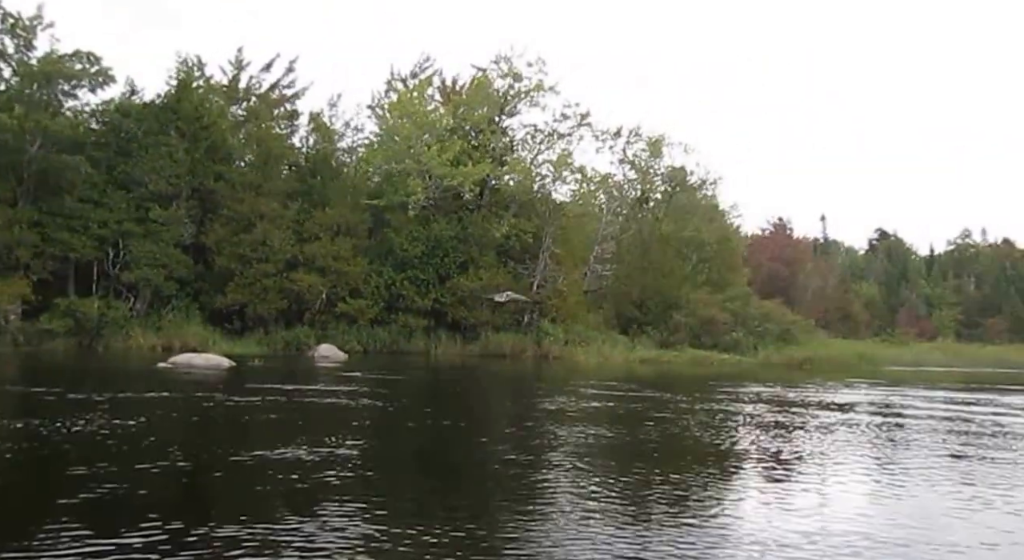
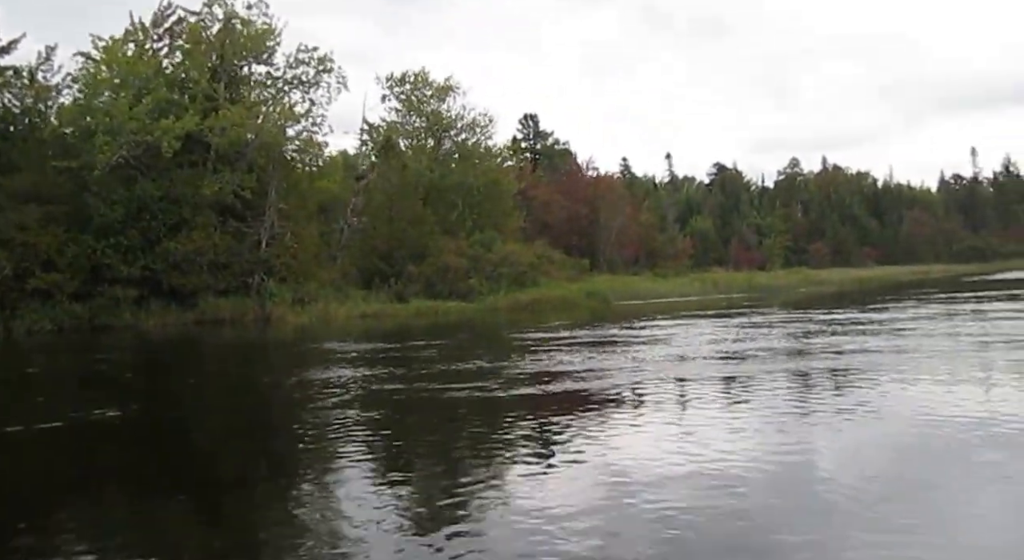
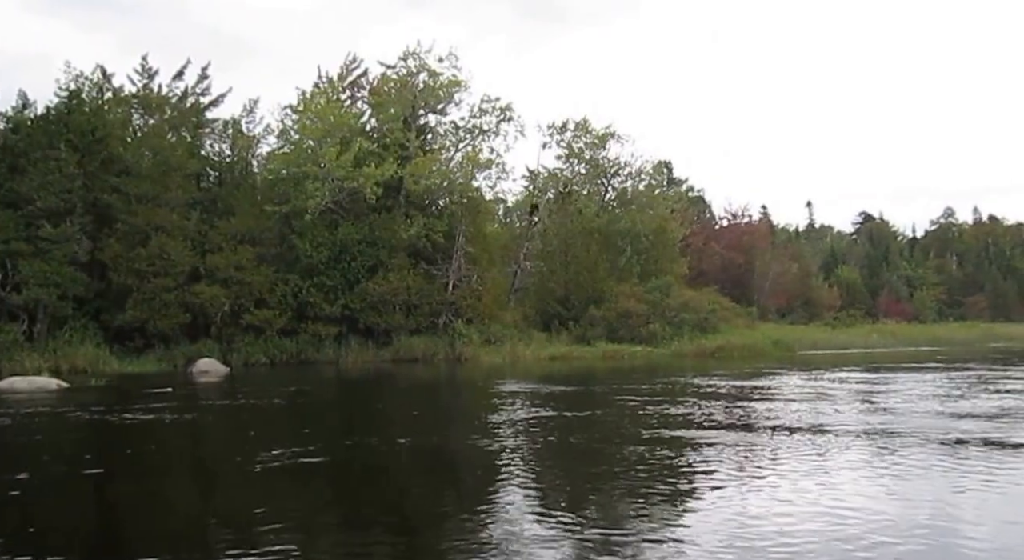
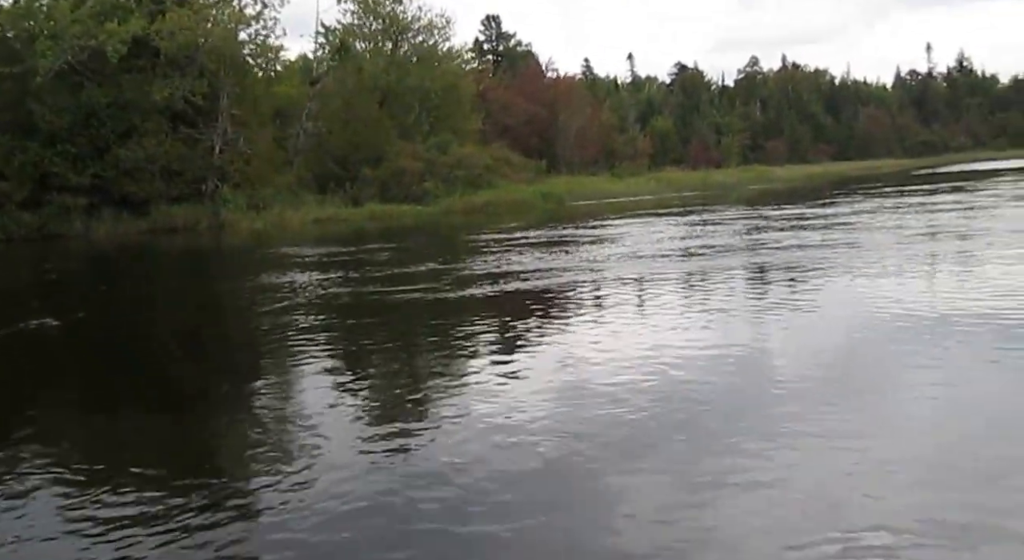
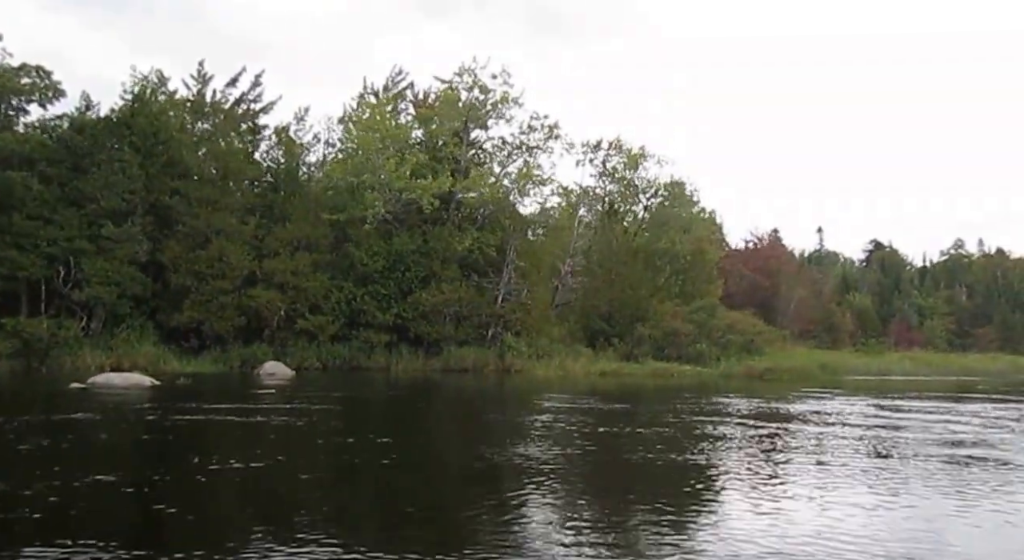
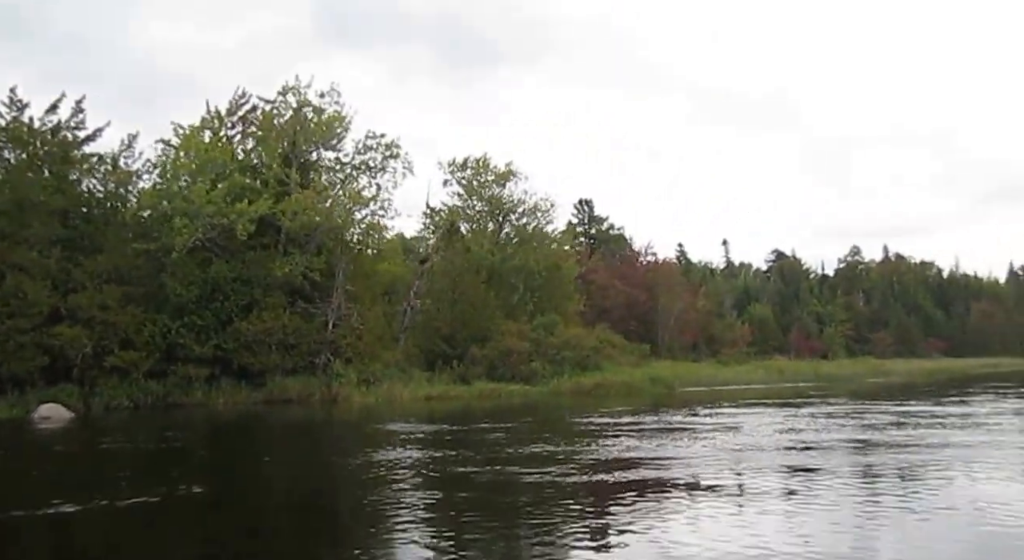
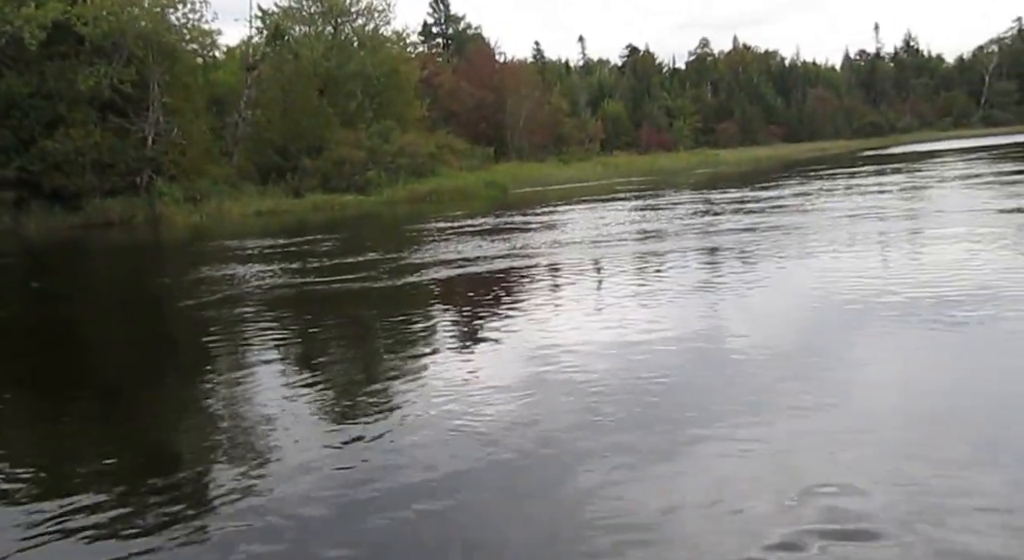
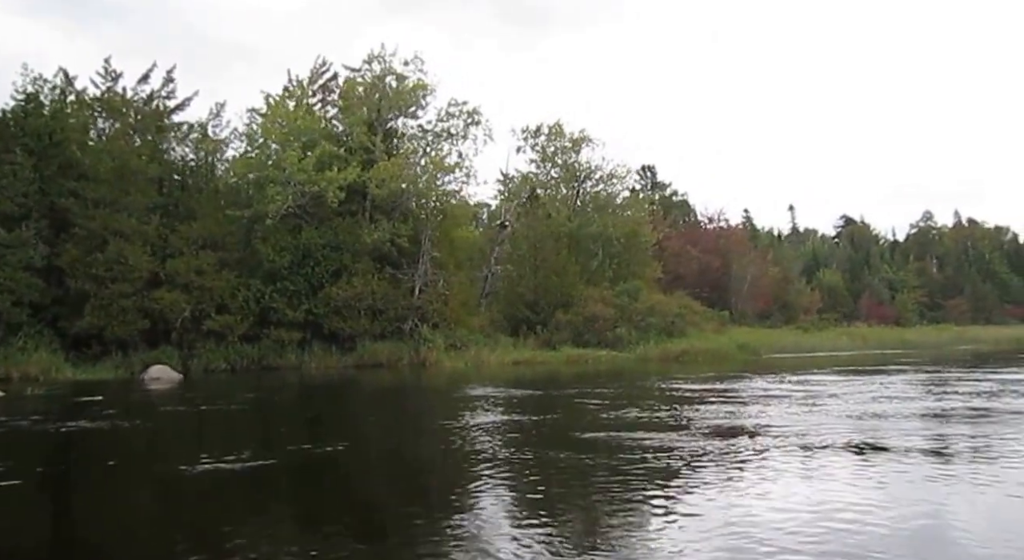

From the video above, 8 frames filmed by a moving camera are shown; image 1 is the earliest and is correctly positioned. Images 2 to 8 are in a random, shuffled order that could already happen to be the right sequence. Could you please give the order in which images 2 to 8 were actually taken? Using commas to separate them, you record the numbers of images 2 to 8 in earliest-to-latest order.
5, 3, 8, 6, 2, 4, 7
